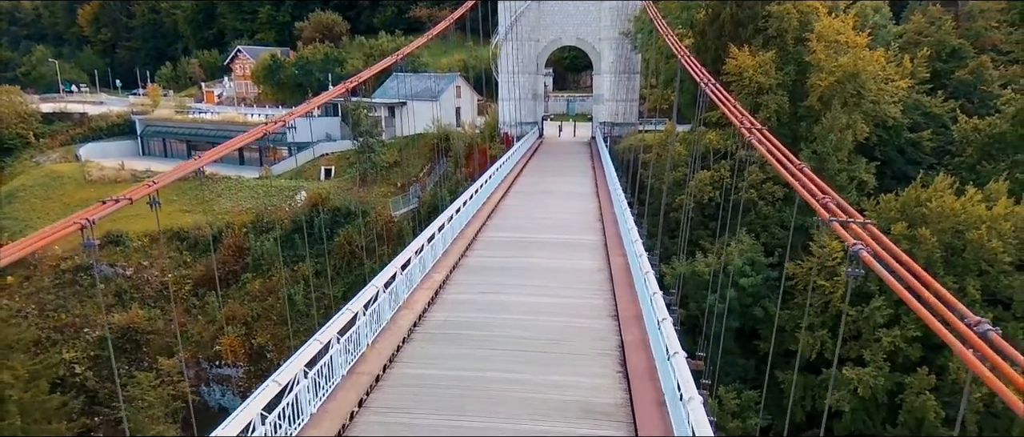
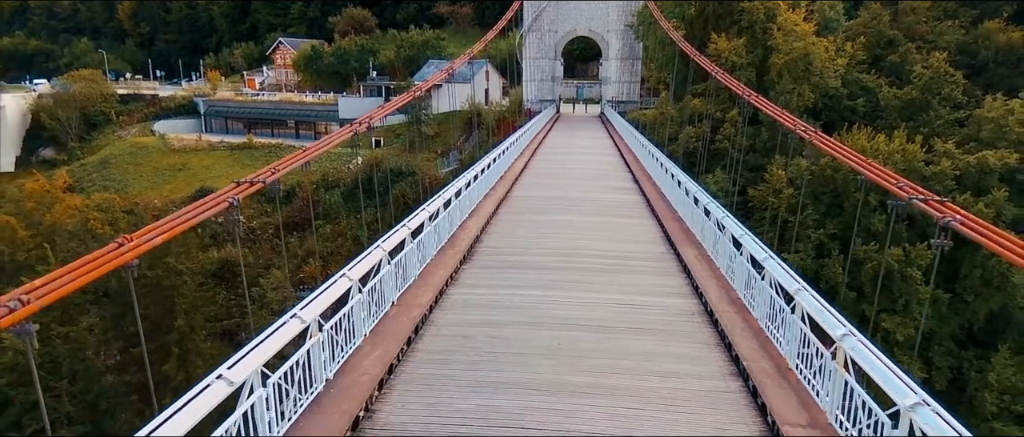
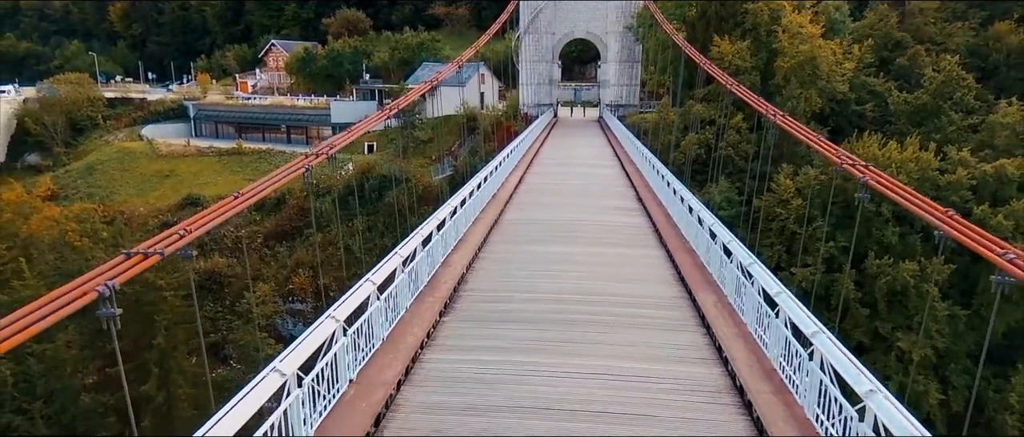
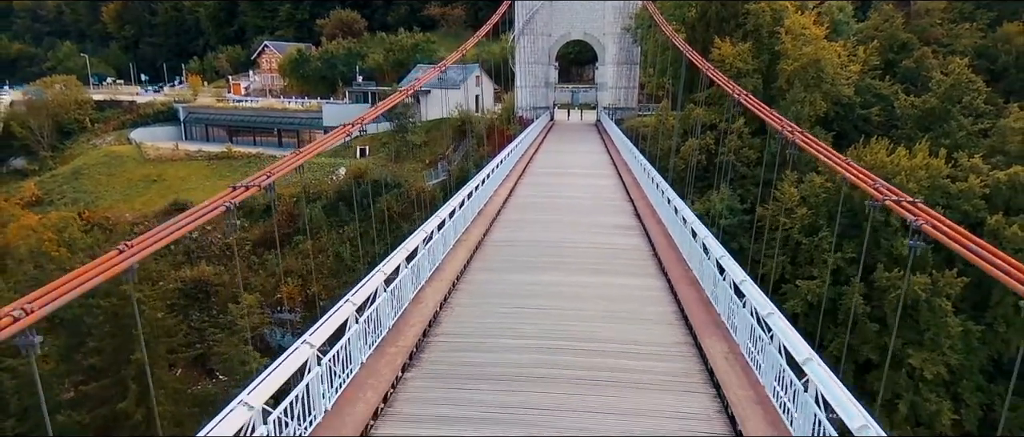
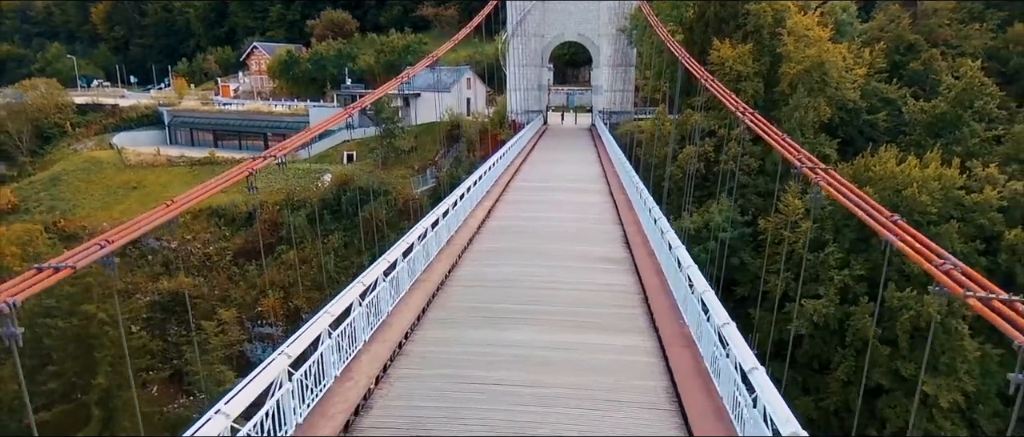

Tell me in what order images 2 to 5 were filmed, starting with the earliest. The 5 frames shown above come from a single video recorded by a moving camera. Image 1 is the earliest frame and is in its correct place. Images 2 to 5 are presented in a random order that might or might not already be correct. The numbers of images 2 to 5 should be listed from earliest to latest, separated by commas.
5, 4, 3, 2
